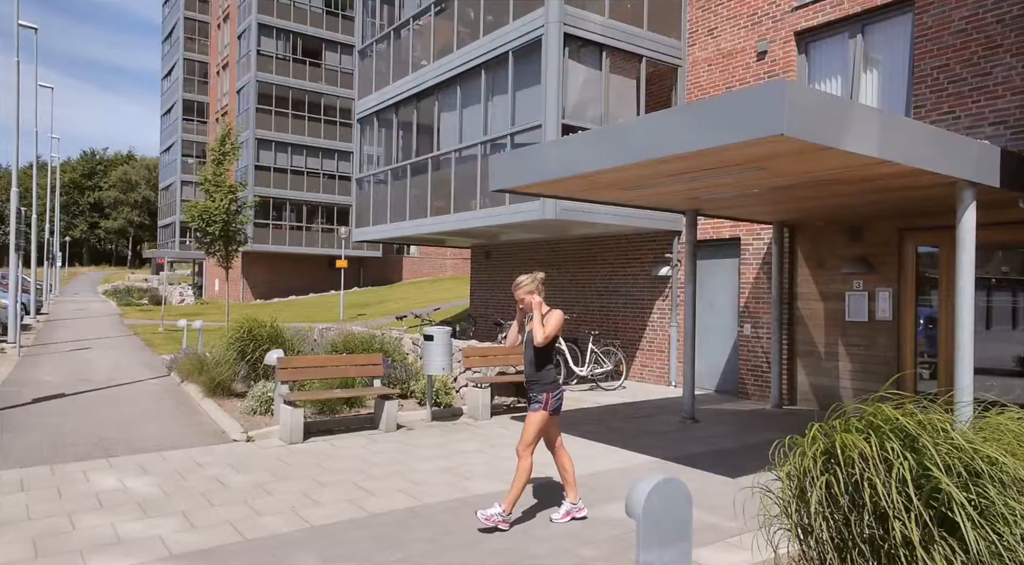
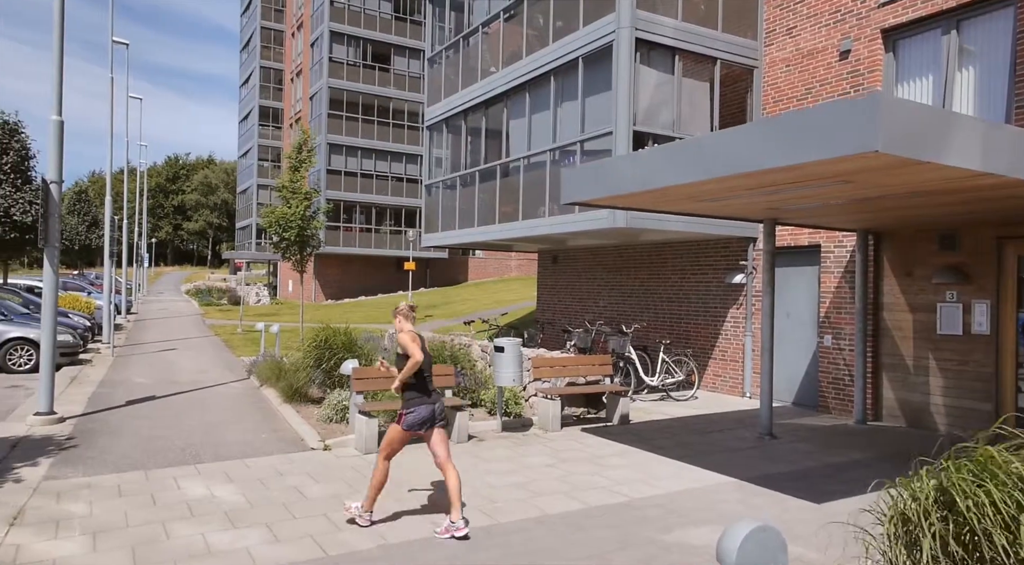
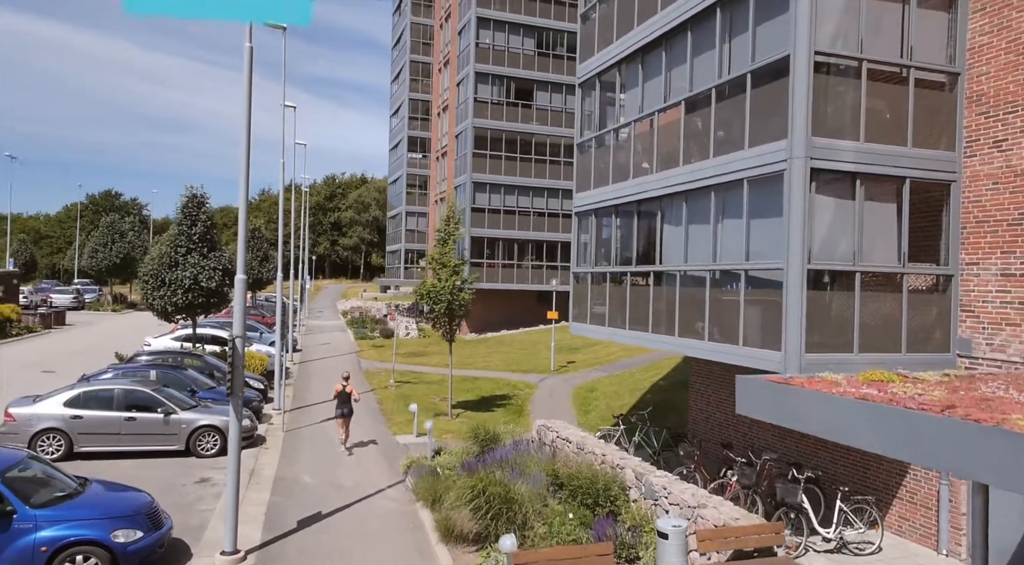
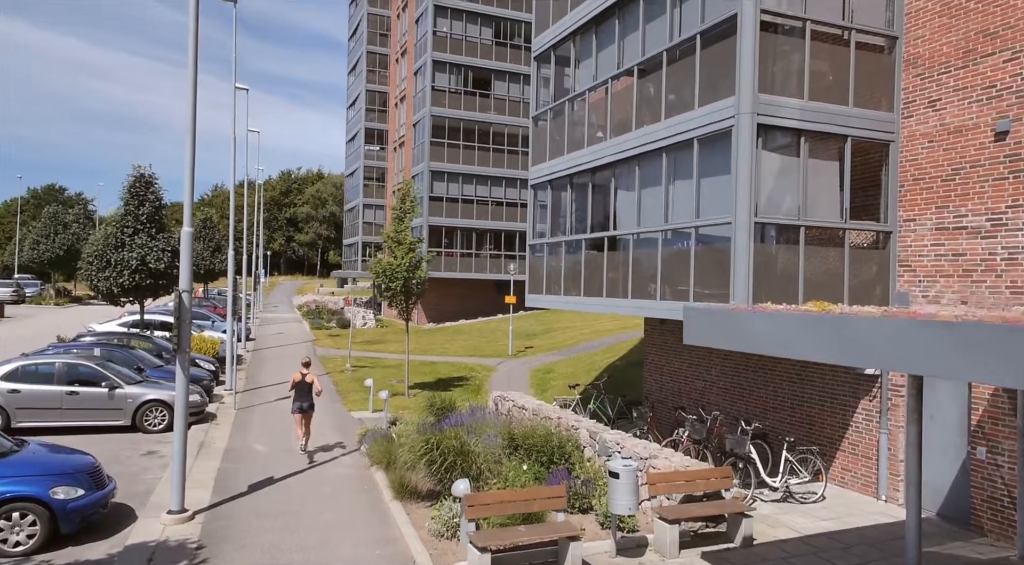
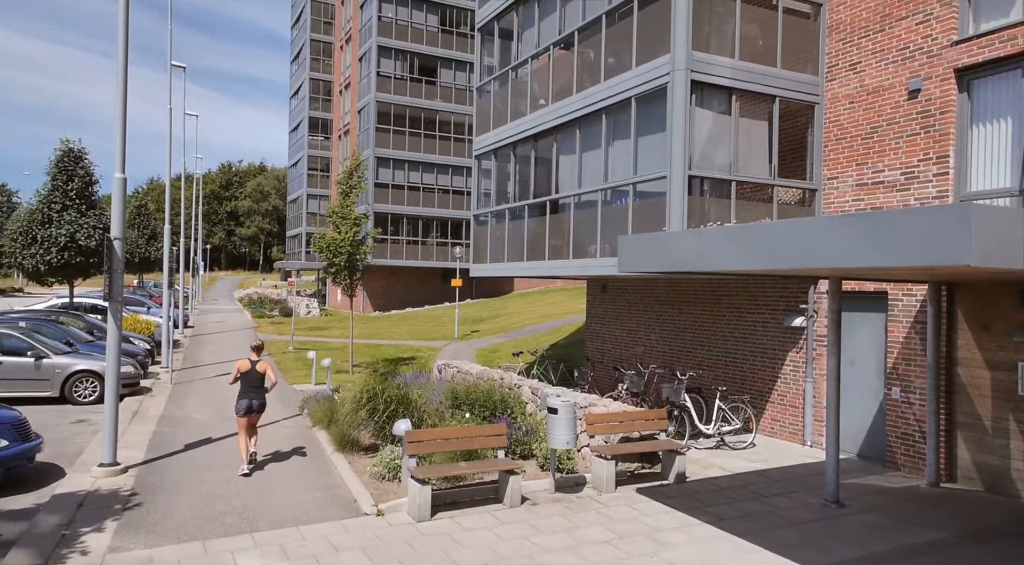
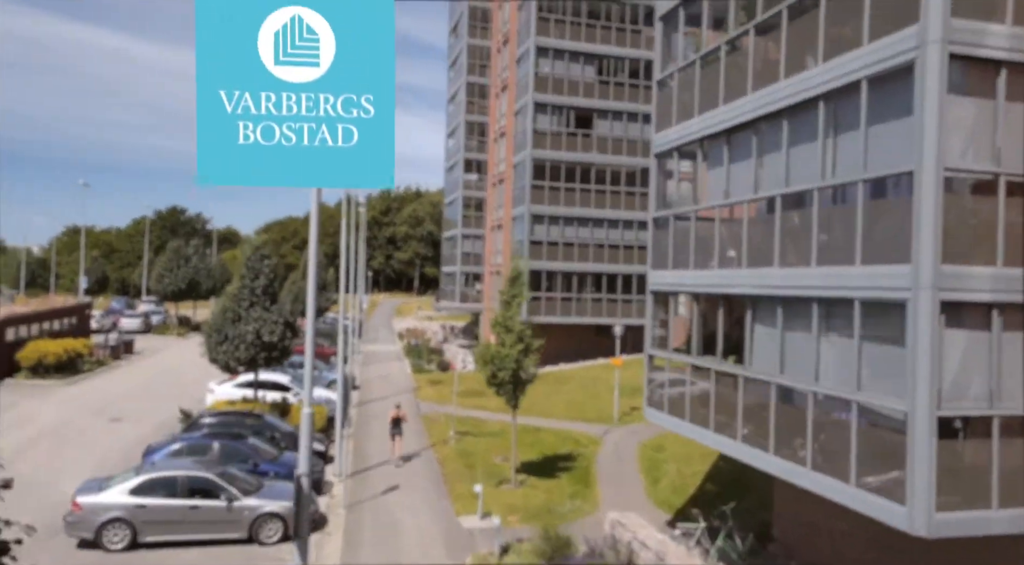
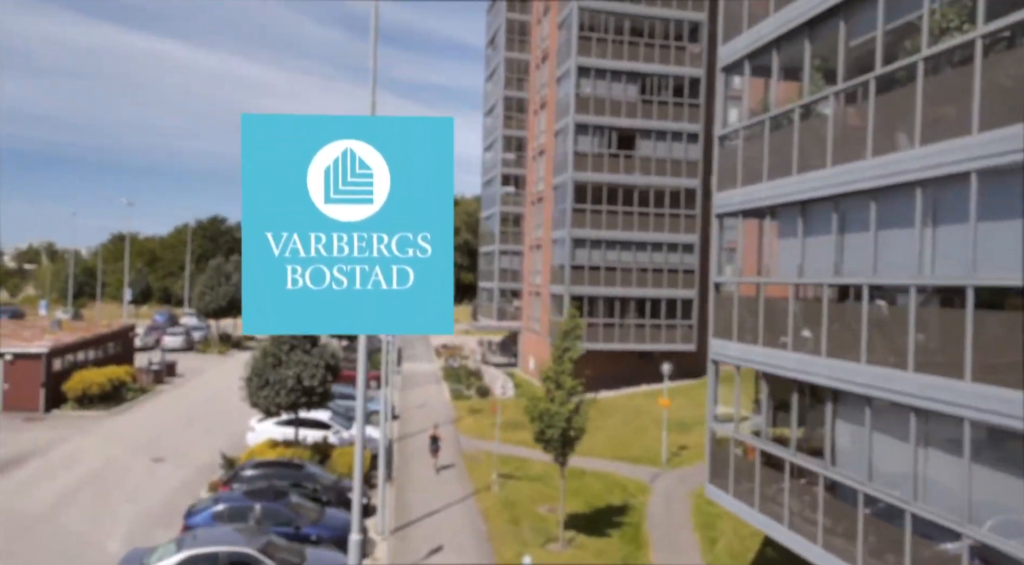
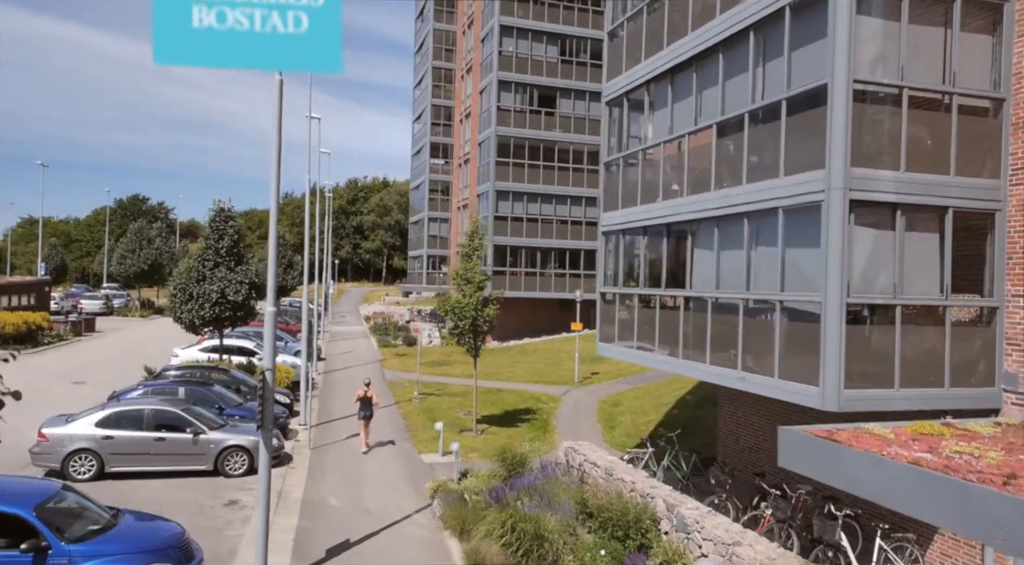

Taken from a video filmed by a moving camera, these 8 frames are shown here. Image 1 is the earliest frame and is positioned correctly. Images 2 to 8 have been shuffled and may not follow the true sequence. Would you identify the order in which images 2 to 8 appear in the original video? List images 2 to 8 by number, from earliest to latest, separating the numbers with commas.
2, 5, 4, 3, 8, 6, 7
